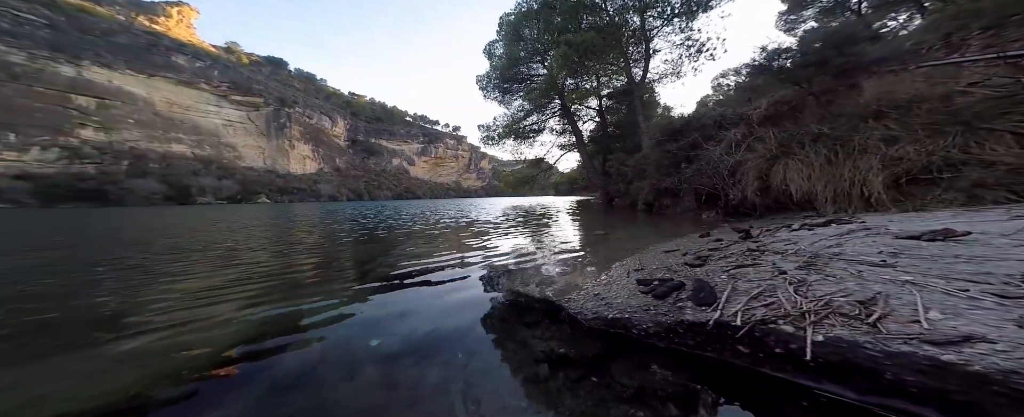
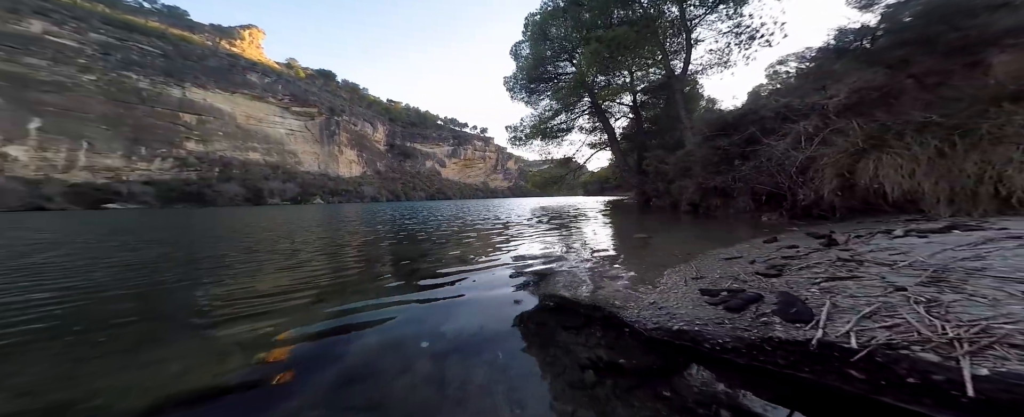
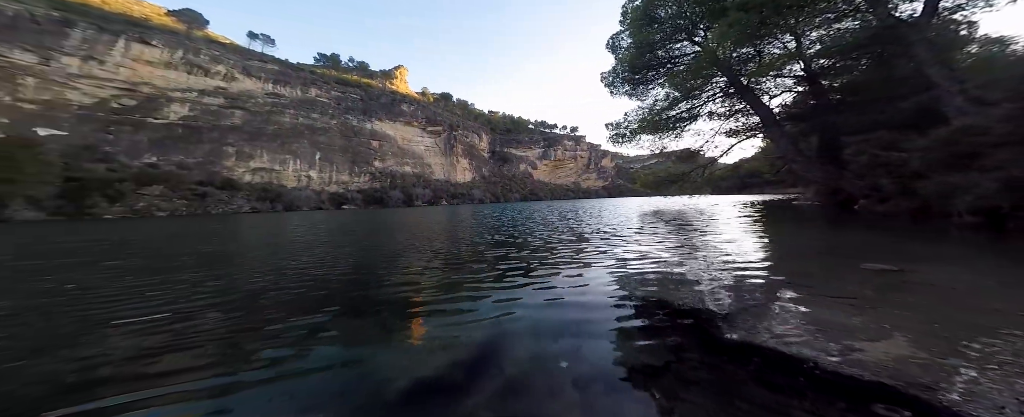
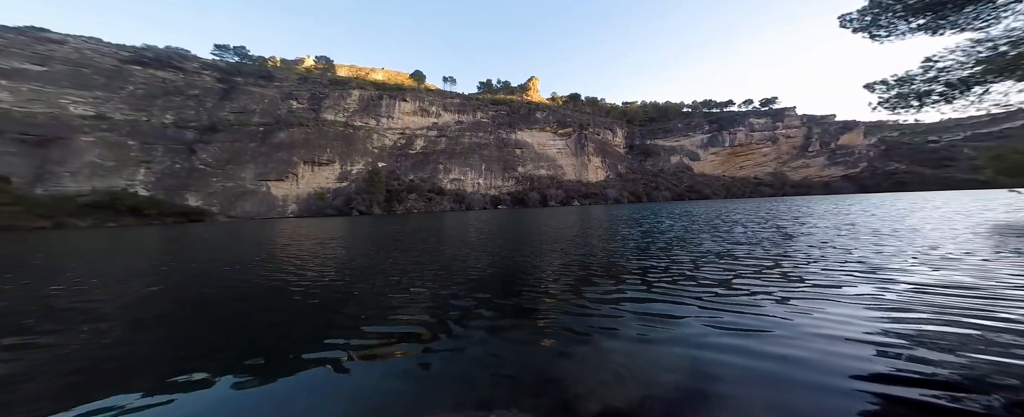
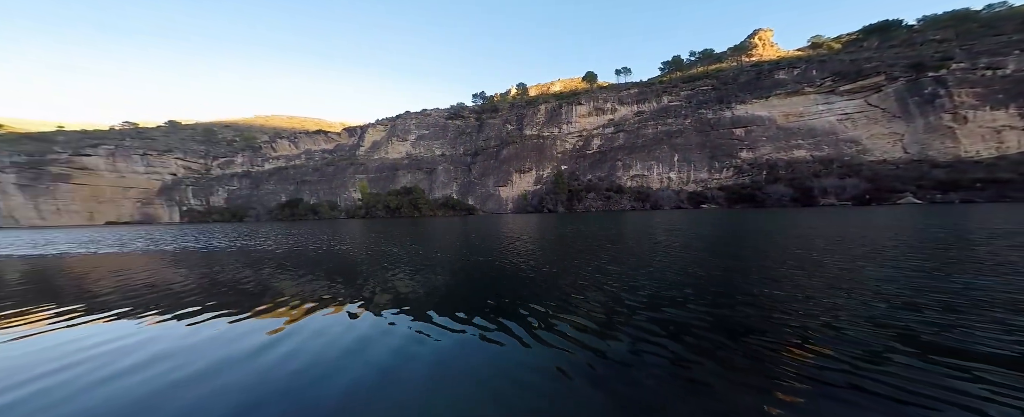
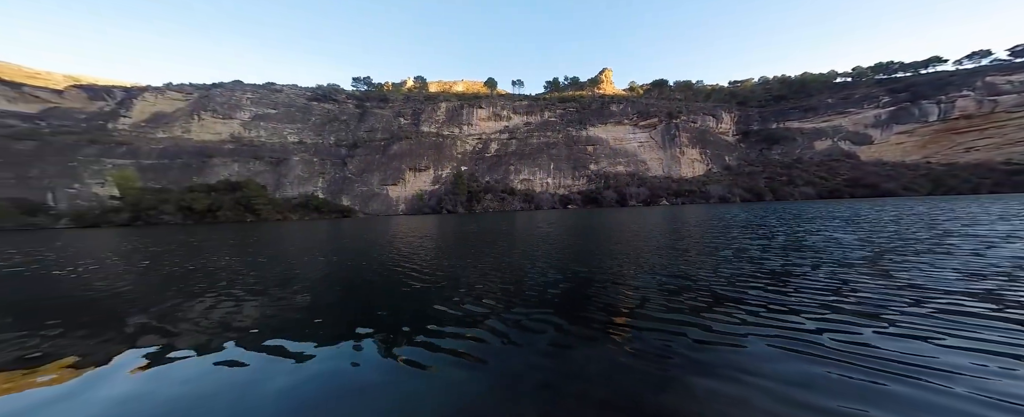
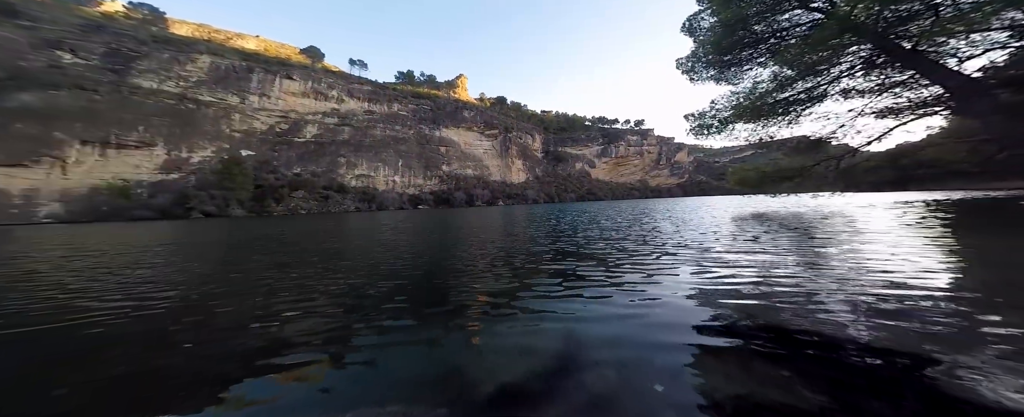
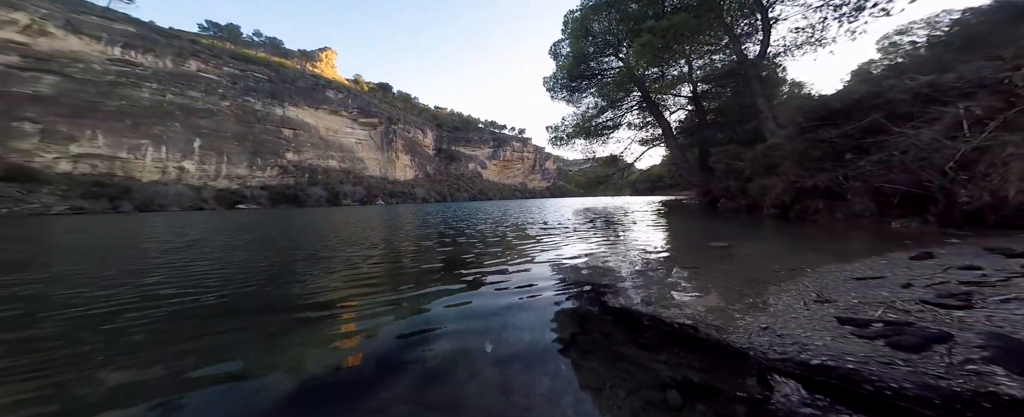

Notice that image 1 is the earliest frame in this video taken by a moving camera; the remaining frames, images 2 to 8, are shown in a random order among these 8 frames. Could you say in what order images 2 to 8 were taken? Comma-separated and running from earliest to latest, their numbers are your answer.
2, 8, 3, 7, 4, 6, 5
